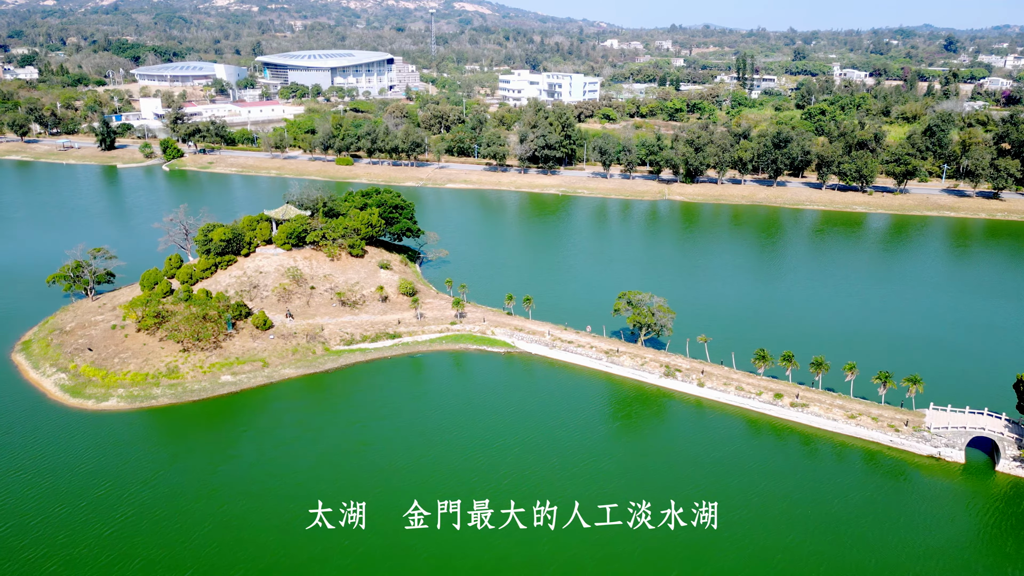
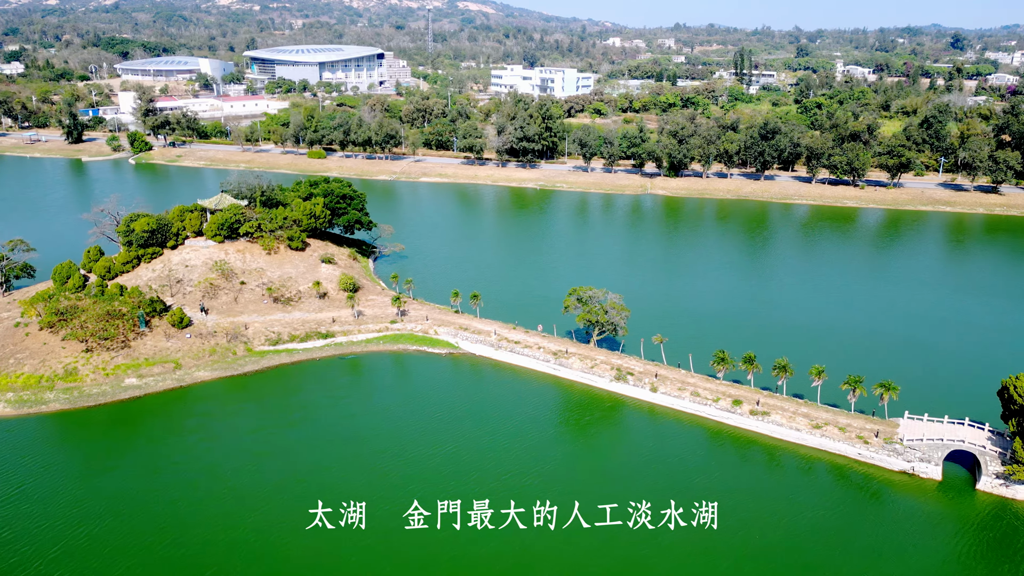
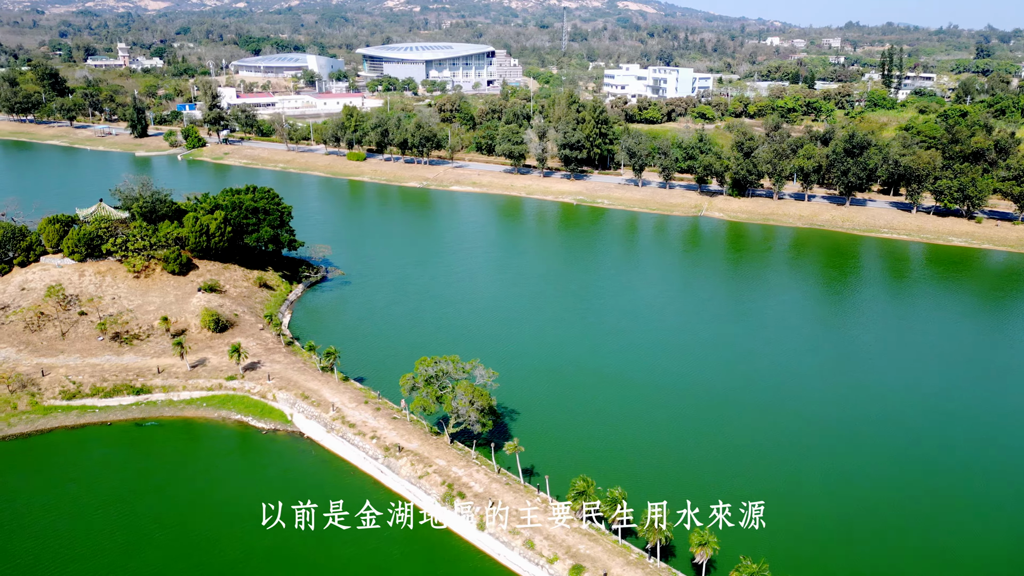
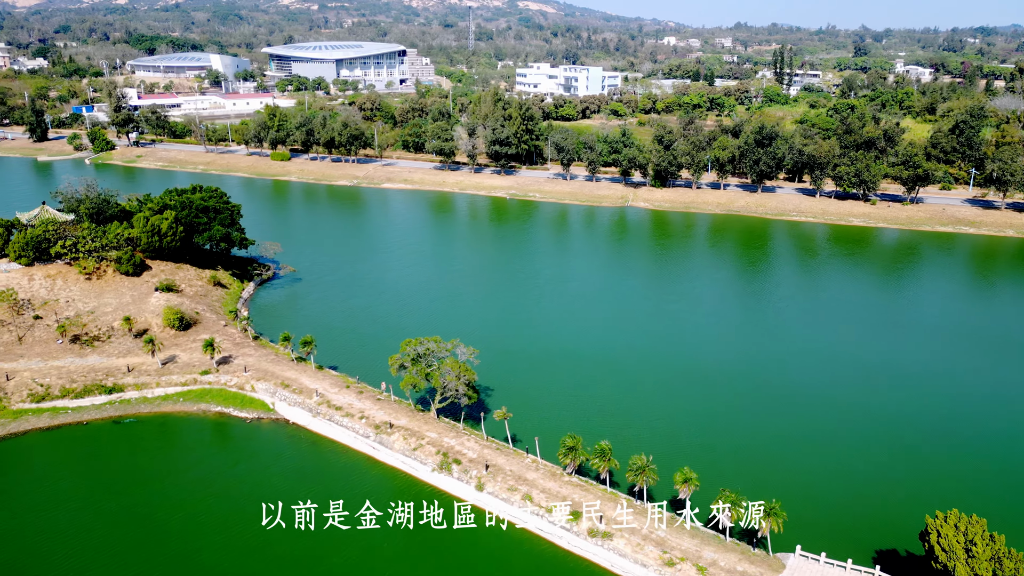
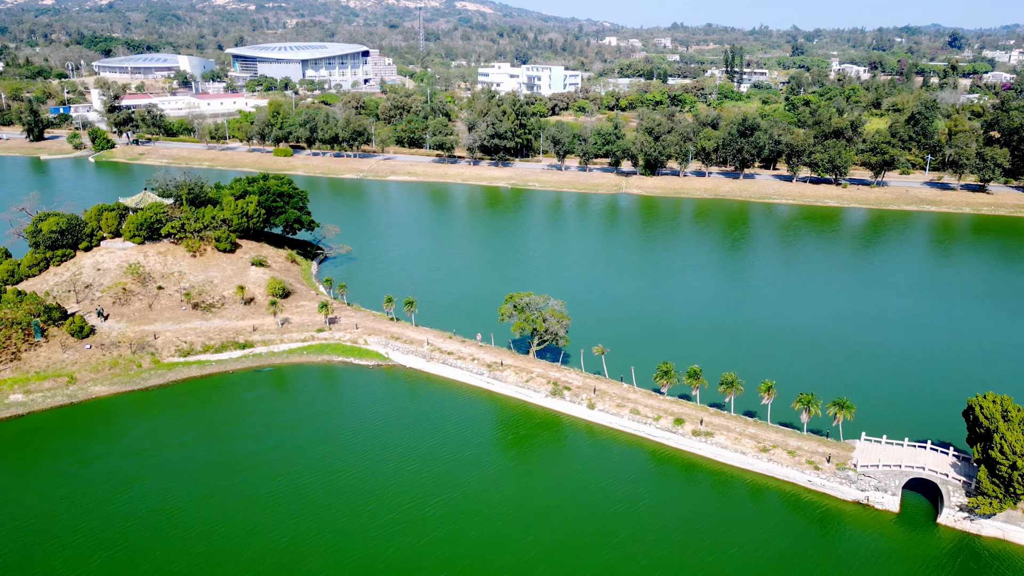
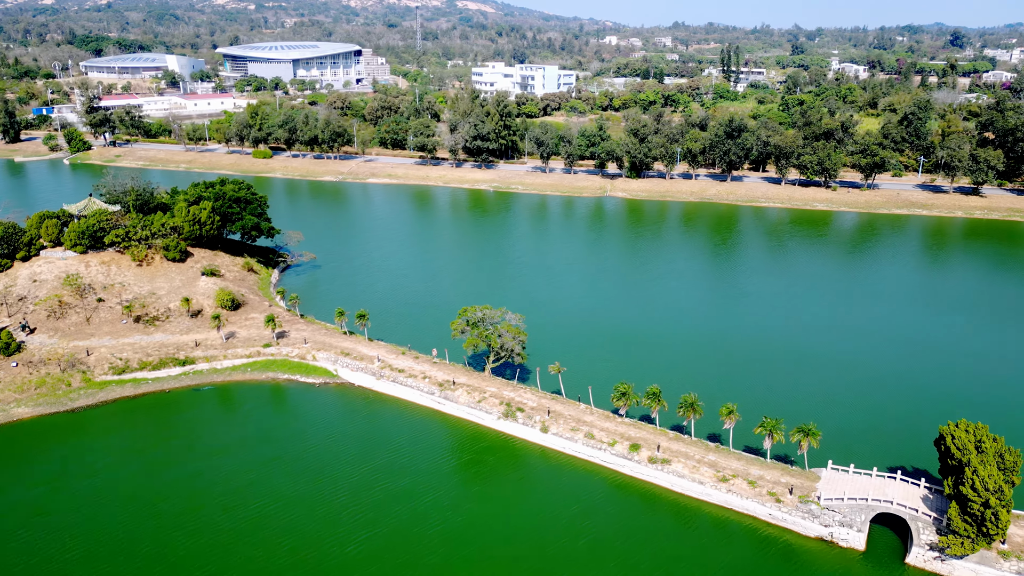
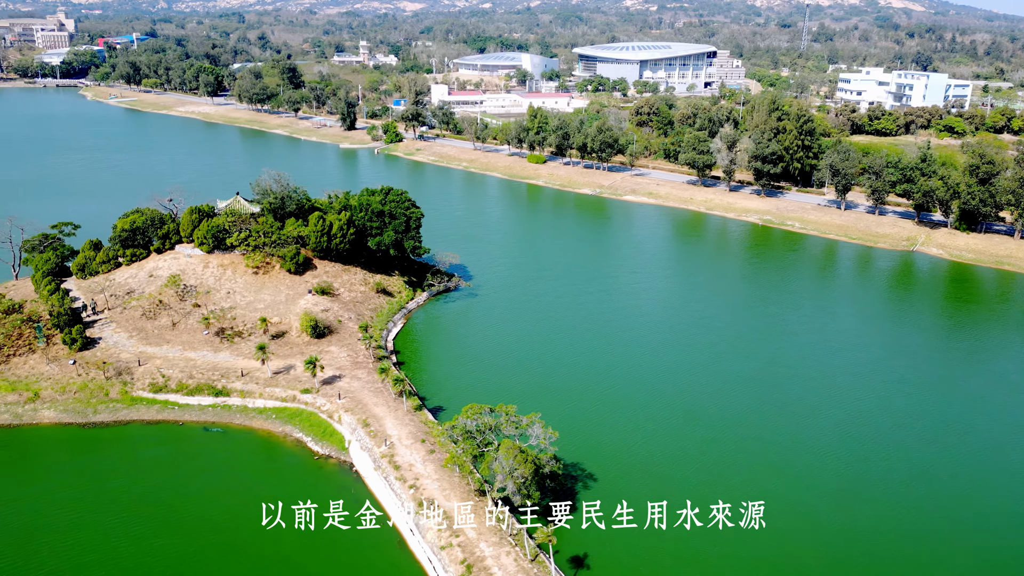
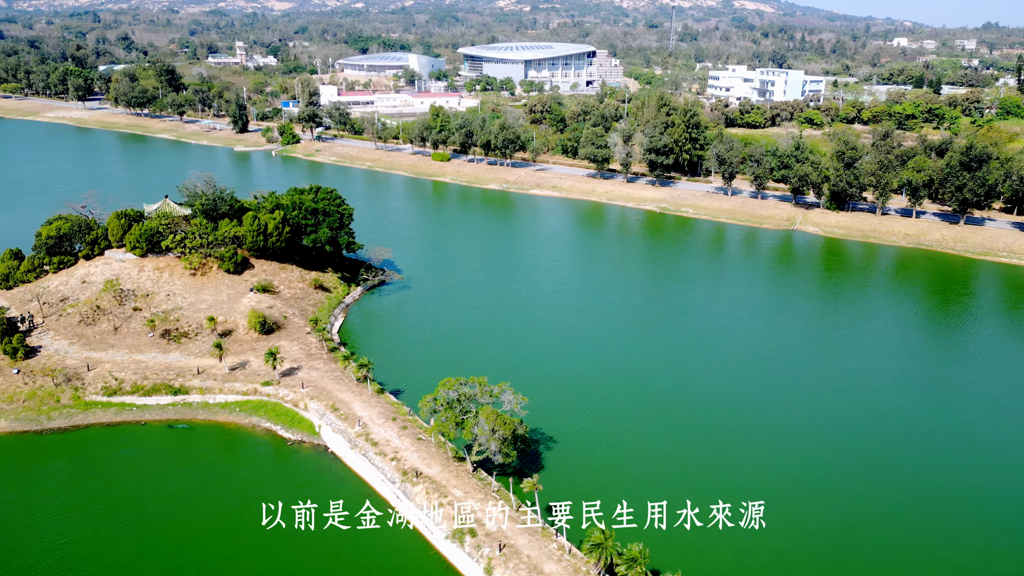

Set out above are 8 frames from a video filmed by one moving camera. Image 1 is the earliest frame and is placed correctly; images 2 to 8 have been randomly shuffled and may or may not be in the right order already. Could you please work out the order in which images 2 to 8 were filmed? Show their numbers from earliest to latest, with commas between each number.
2, 5, 6, 4, 3, 8, 7
